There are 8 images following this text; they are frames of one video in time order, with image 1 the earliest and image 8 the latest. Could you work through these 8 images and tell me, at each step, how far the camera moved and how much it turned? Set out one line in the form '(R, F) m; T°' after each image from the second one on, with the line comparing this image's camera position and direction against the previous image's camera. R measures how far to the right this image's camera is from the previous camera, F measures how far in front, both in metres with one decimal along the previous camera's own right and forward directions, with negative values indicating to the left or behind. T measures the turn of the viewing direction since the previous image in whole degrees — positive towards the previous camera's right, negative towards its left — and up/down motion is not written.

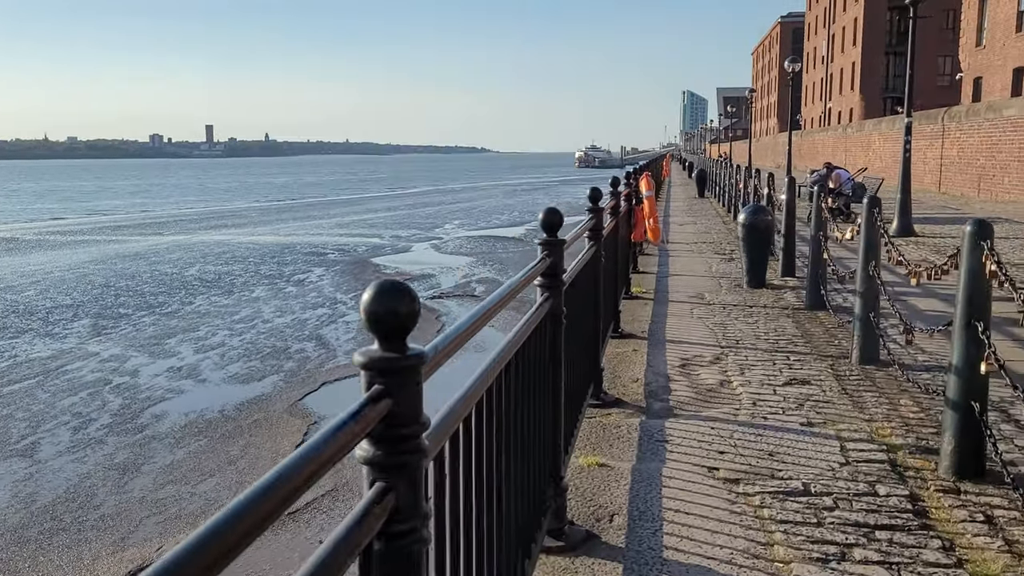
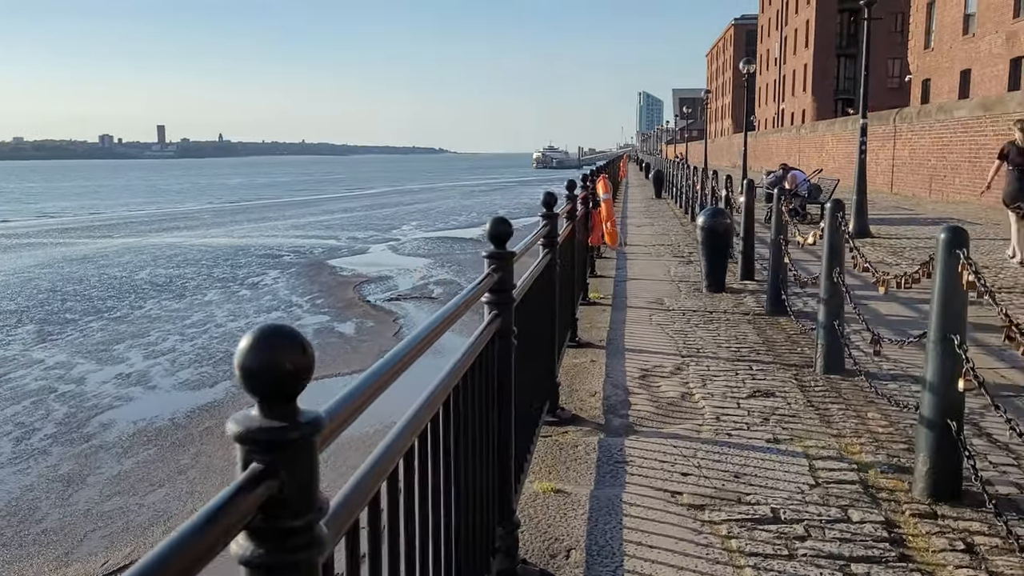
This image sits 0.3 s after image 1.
(+0.1, +0.3) m; +3°
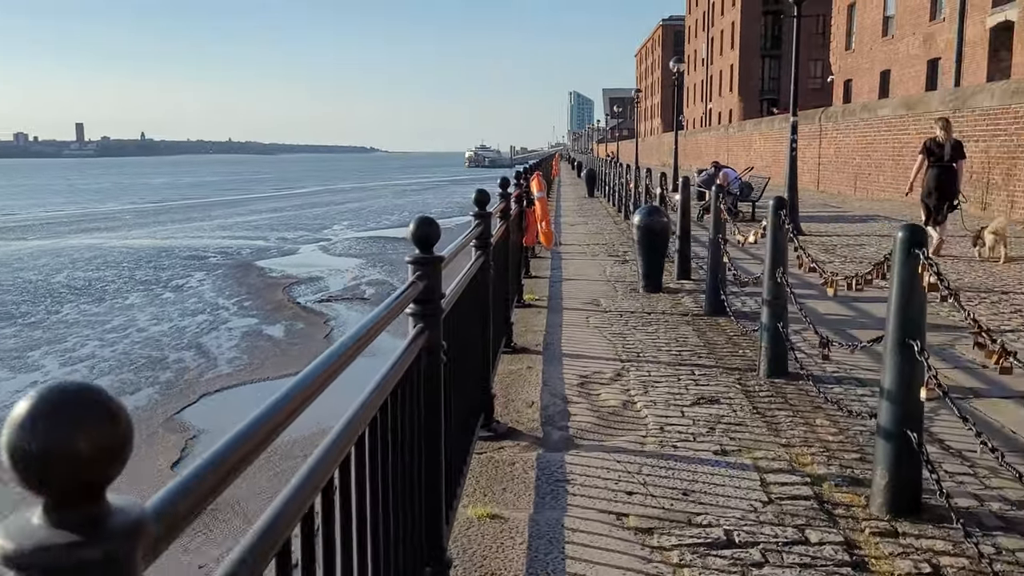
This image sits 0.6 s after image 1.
(0.0, +0.4) m; +5°
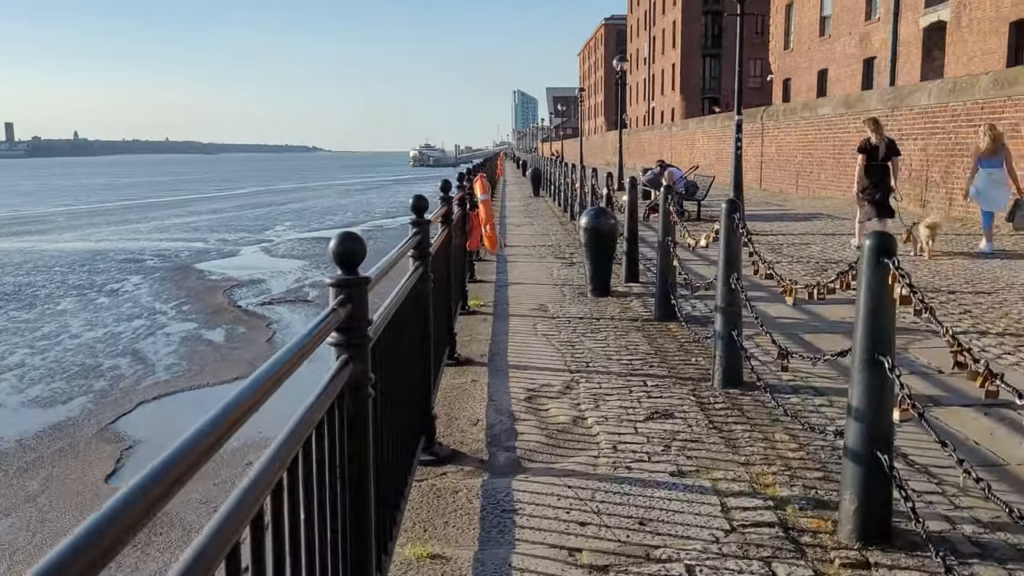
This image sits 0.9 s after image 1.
(0.0, +0.3) m; +4°
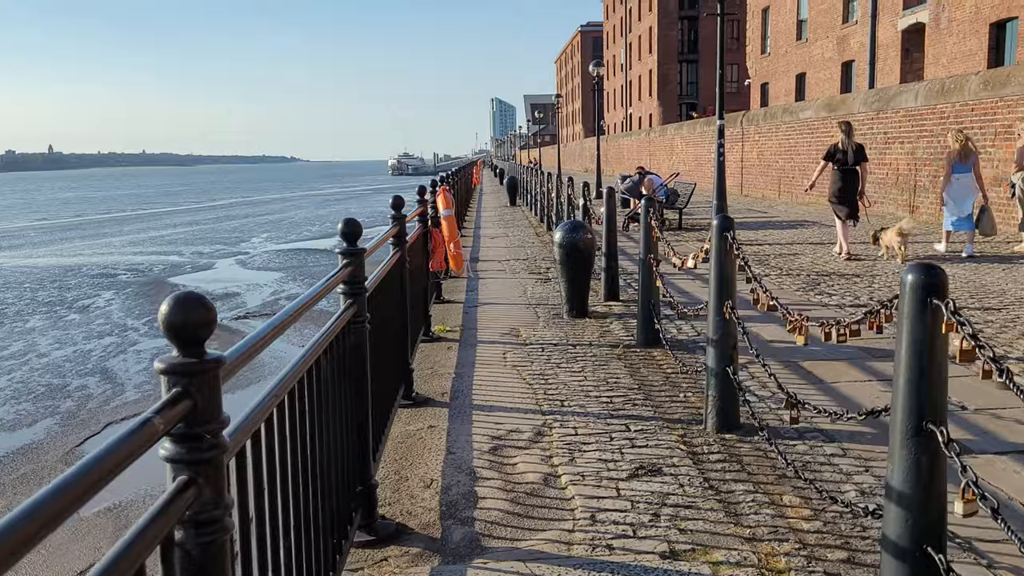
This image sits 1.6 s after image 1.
(+0.1, +0.7) m; +1°
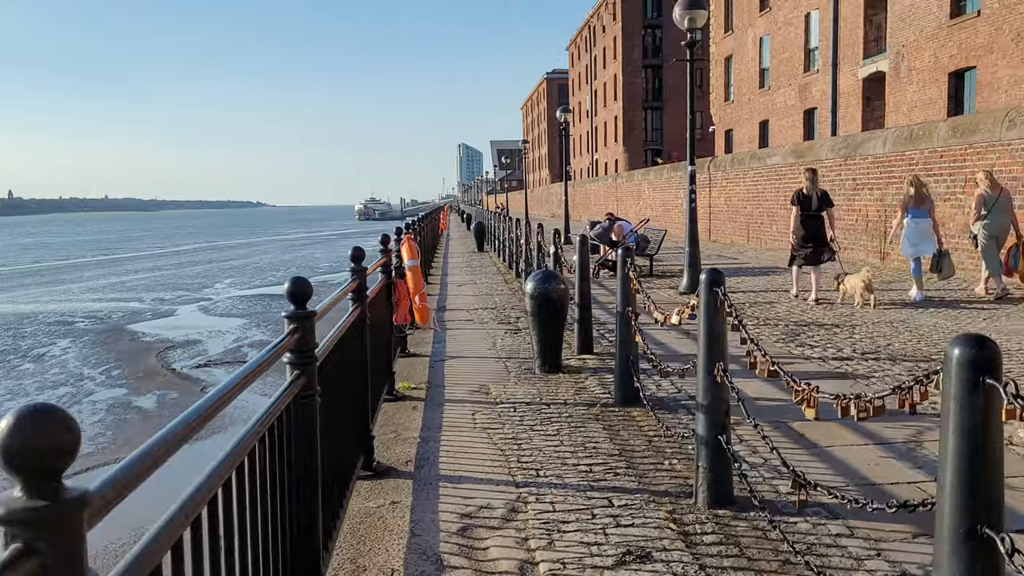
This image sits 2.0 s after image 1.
(0.0, +0.4) m; +2°
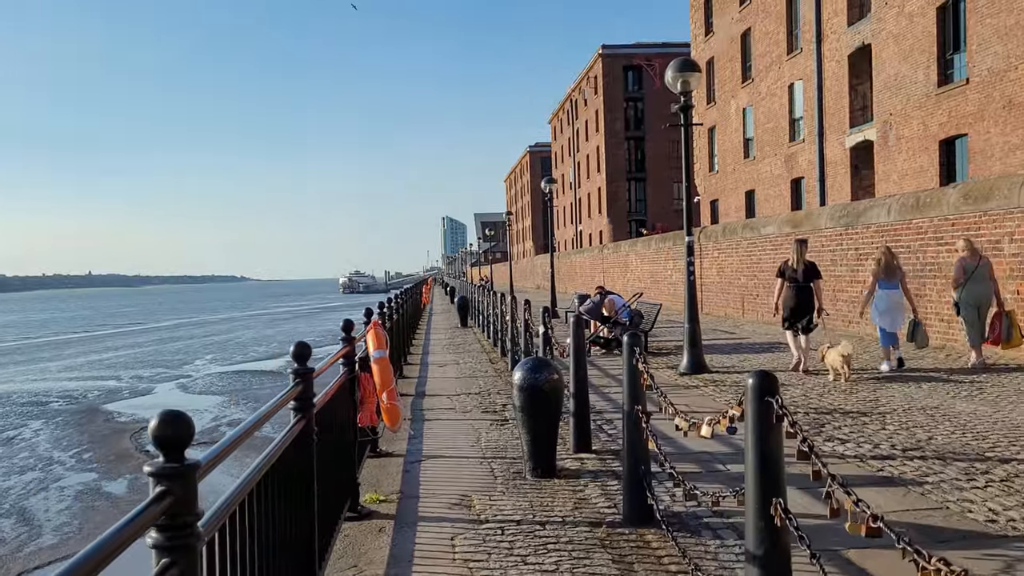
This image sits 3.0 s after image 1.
(0.0, +0.9) m; +1°
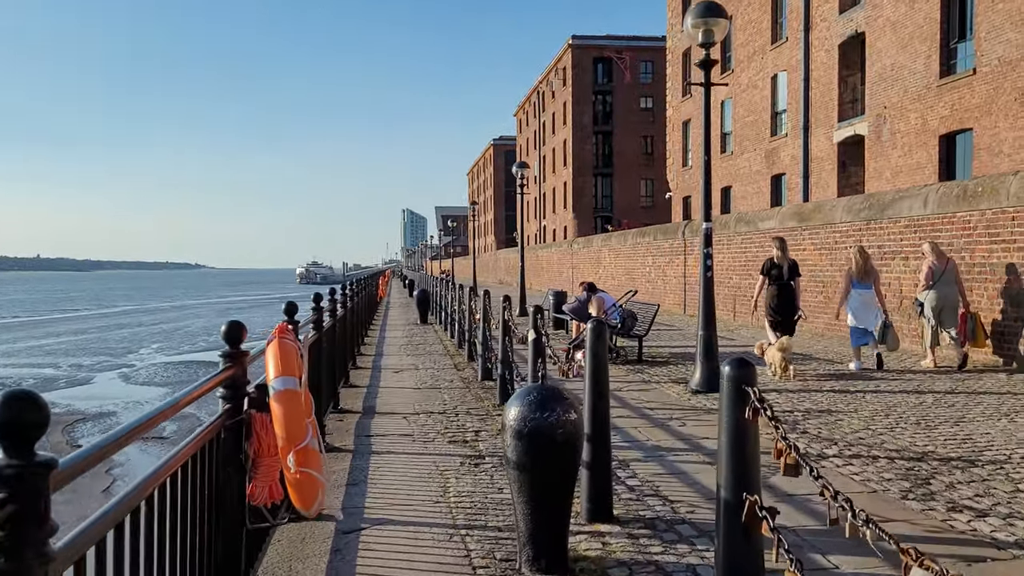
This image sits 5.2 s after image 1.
(-0.2, +2.2) m; +3°
